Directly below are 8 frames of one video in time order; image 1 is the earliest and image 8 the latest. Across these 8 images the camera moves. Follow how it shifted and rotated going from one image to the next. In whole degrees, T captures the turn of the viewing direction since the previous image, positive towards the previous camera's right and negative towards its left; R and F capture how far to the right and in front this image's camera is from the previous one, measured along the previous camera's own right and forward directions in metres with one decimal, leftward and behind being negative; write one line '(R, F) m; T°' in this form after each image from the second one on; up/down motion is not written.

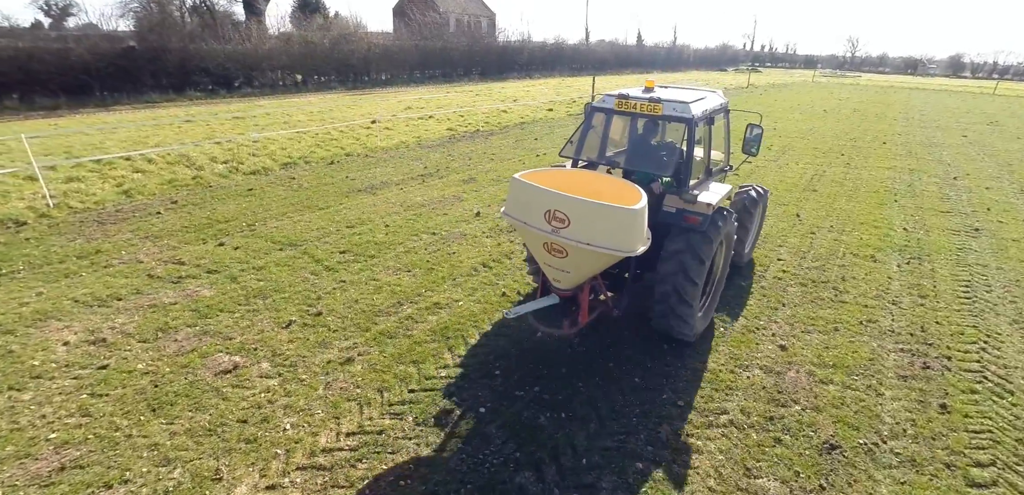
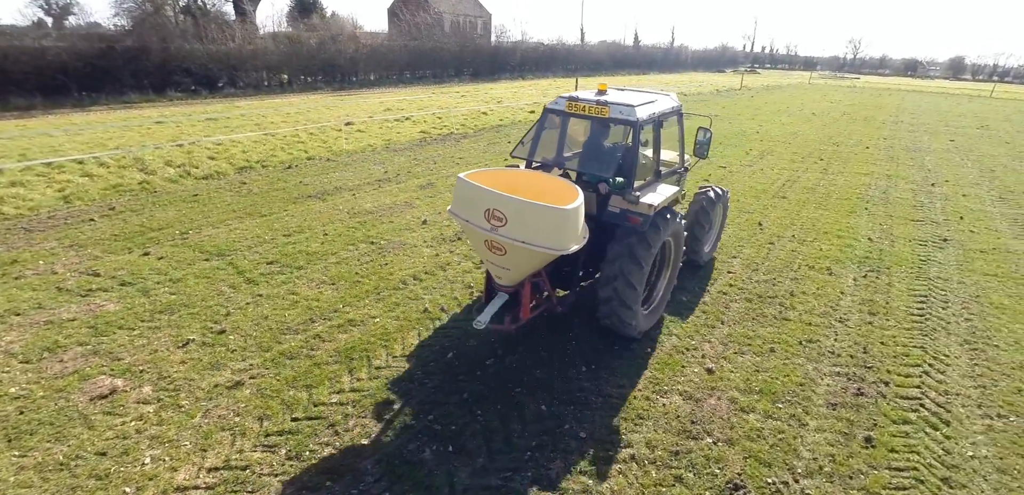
(+0.8, +0.3) m; 0°
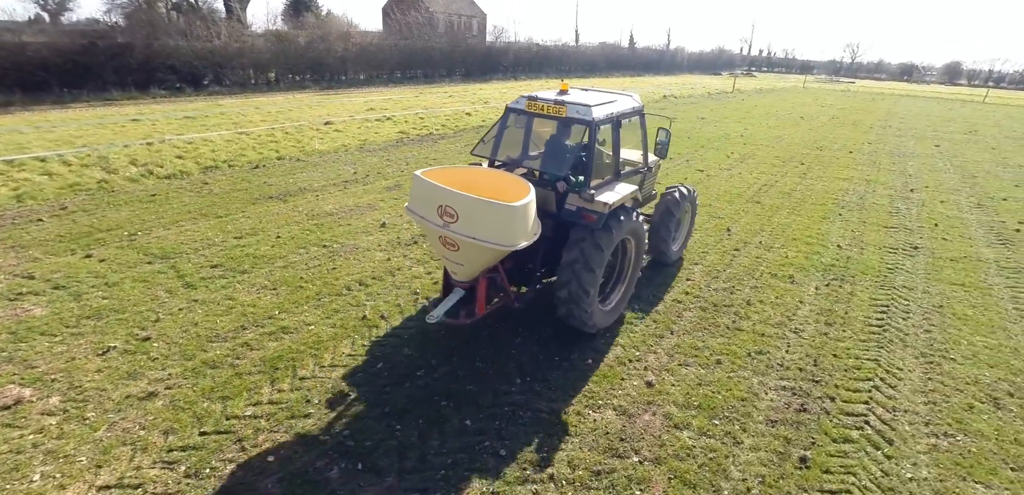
(+0.5, +0.2) m; 0°
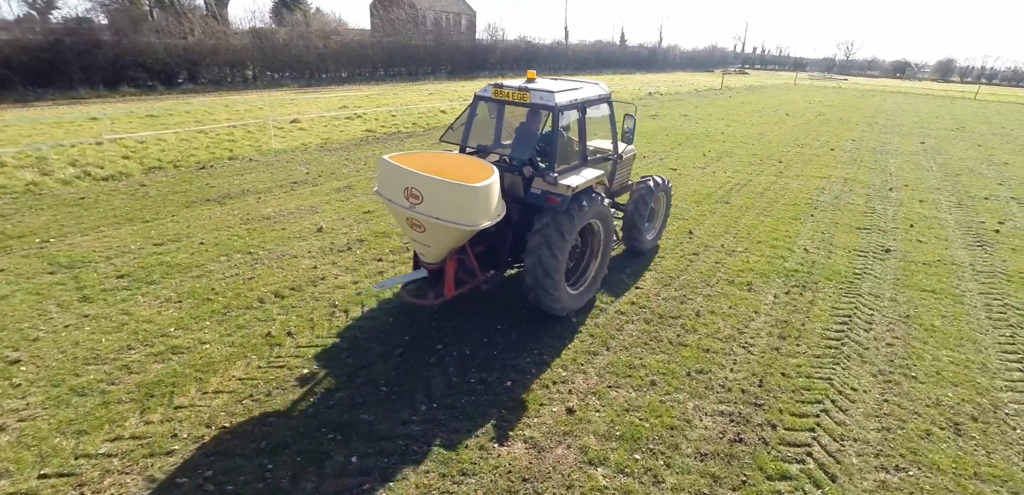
(+0.7, +0.4) m; 0°
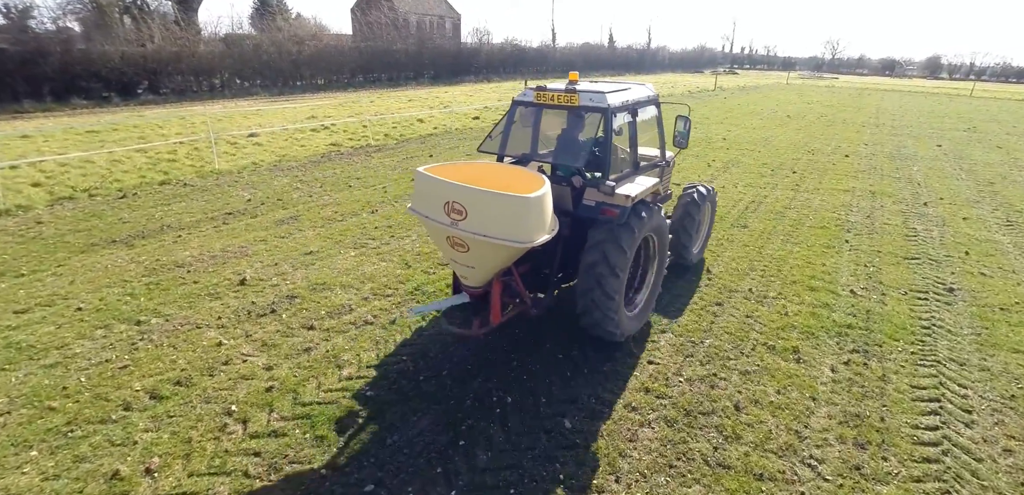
(+0.2, +1.3) m; +1°
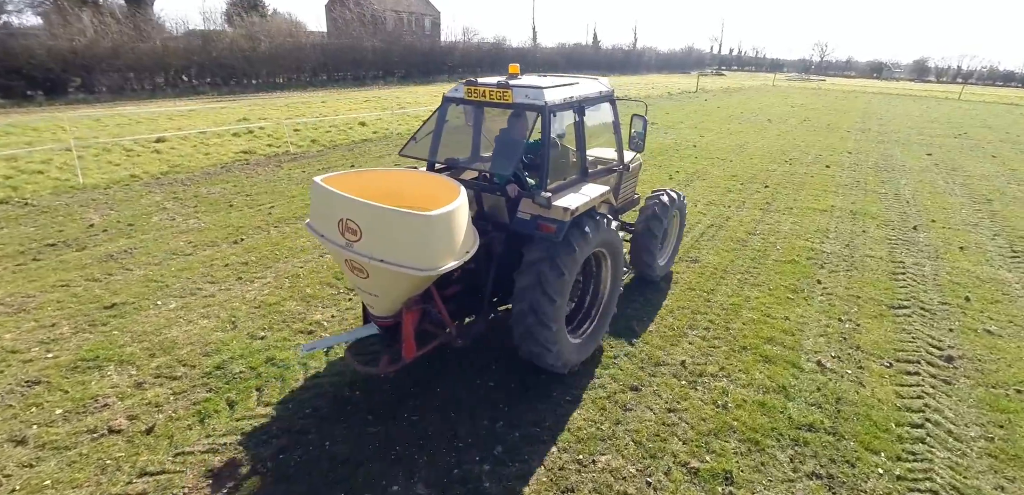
(+1.1, +1.4) m; +1°
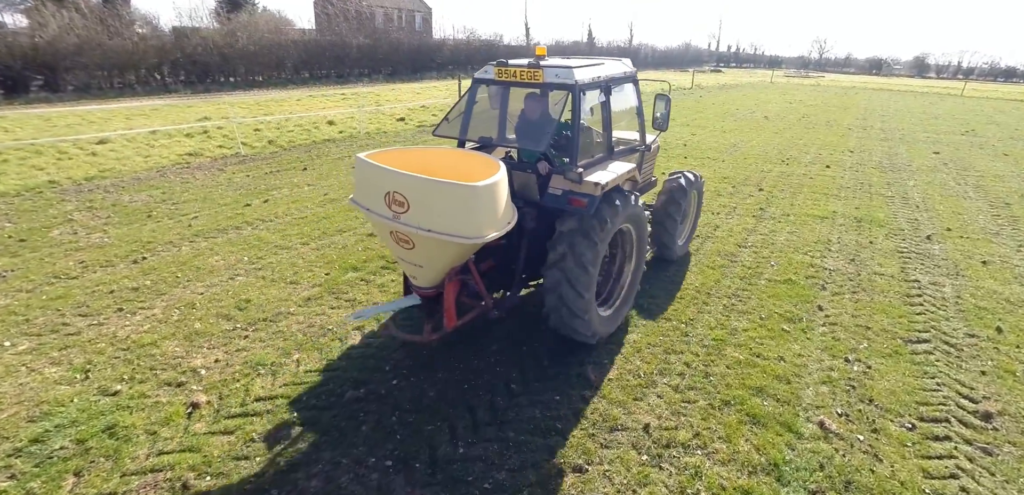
(+0.5, +0.9) m; 0°
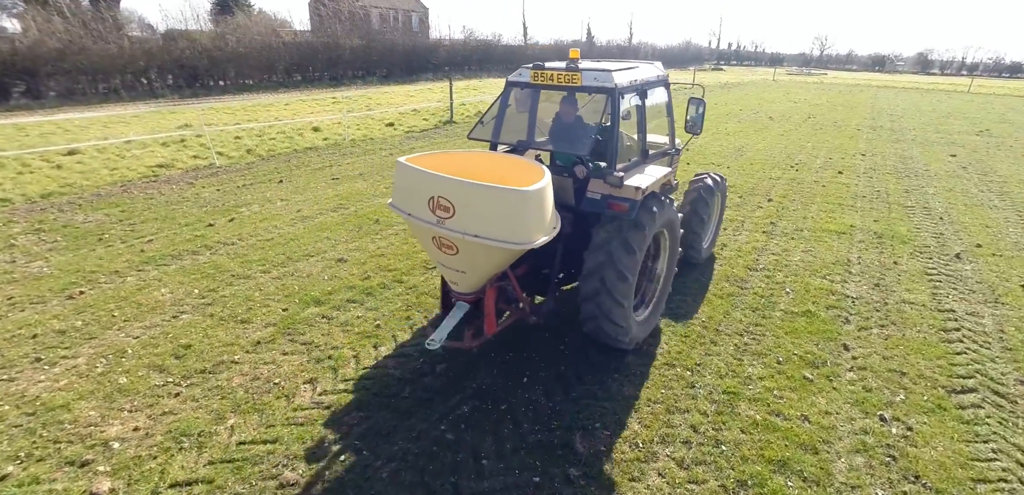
(+0.2, +0.6) m; 0°
